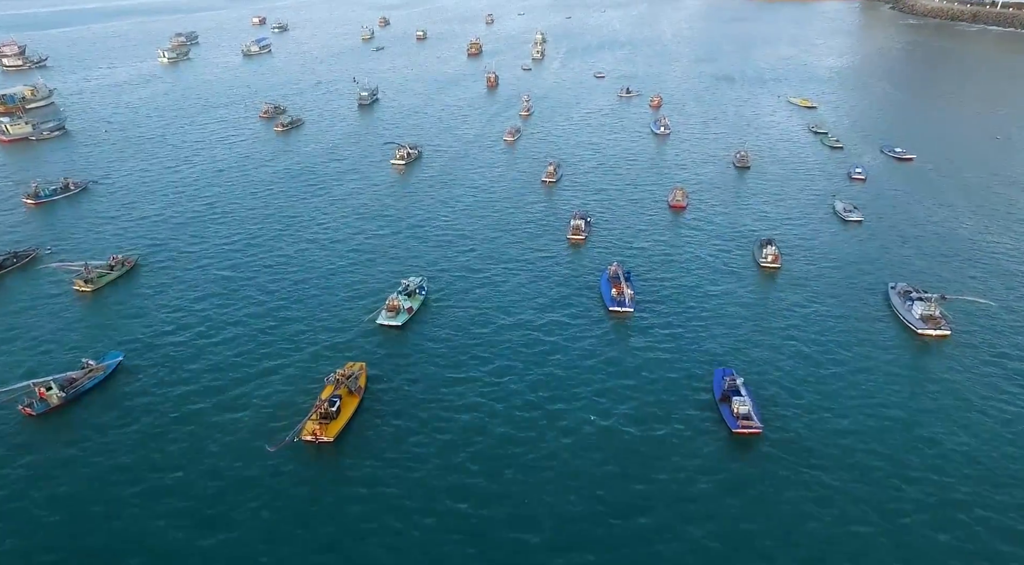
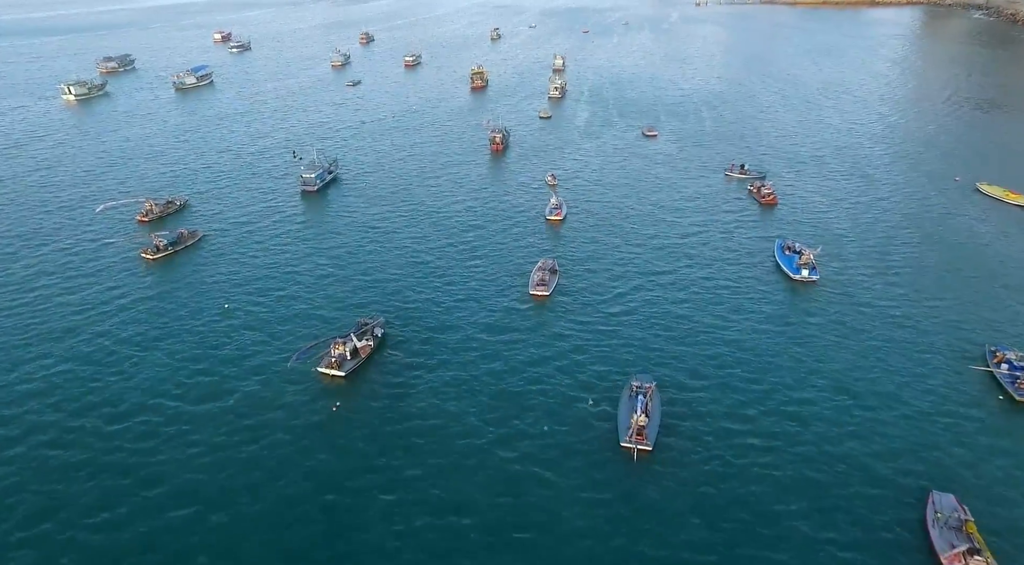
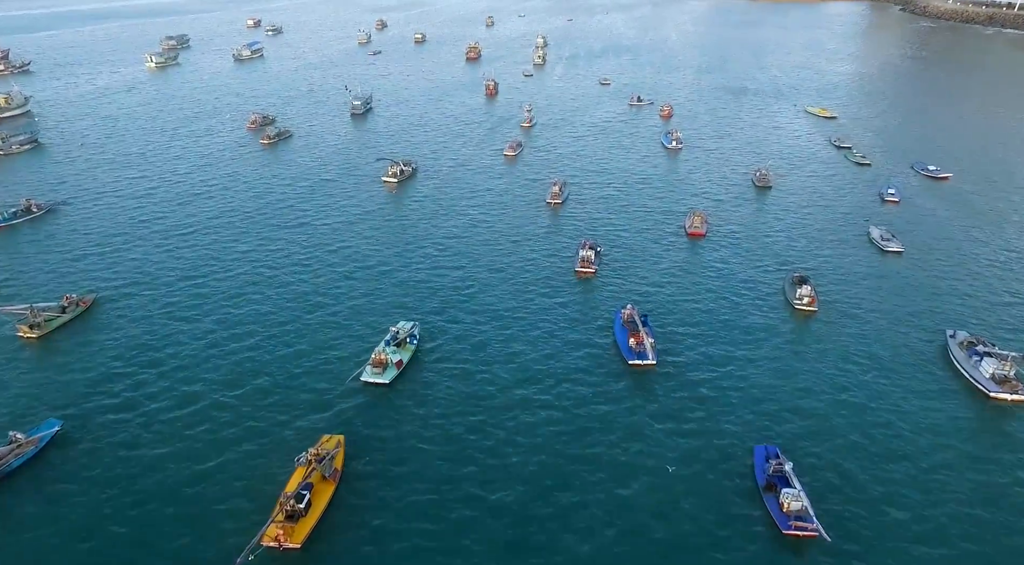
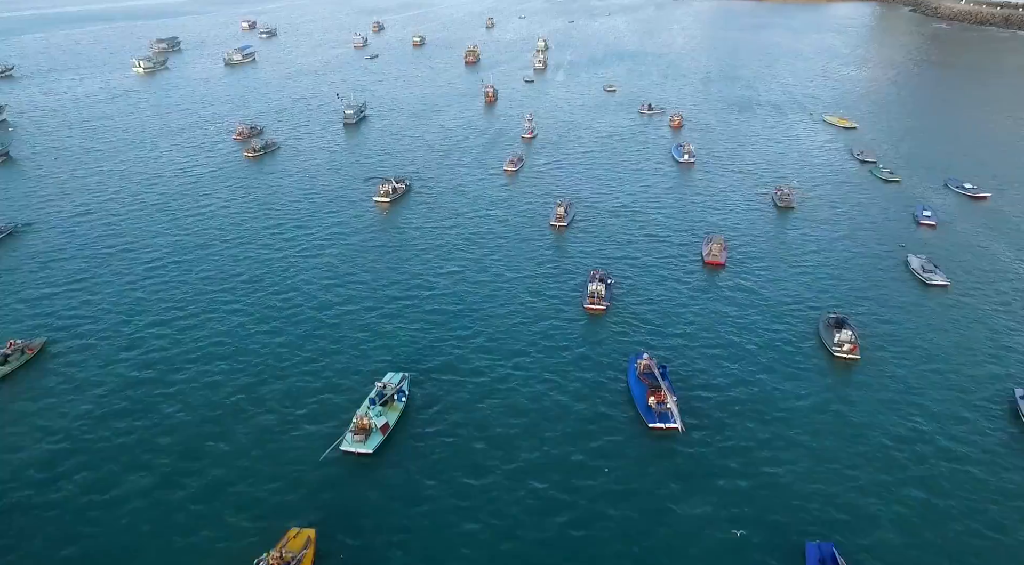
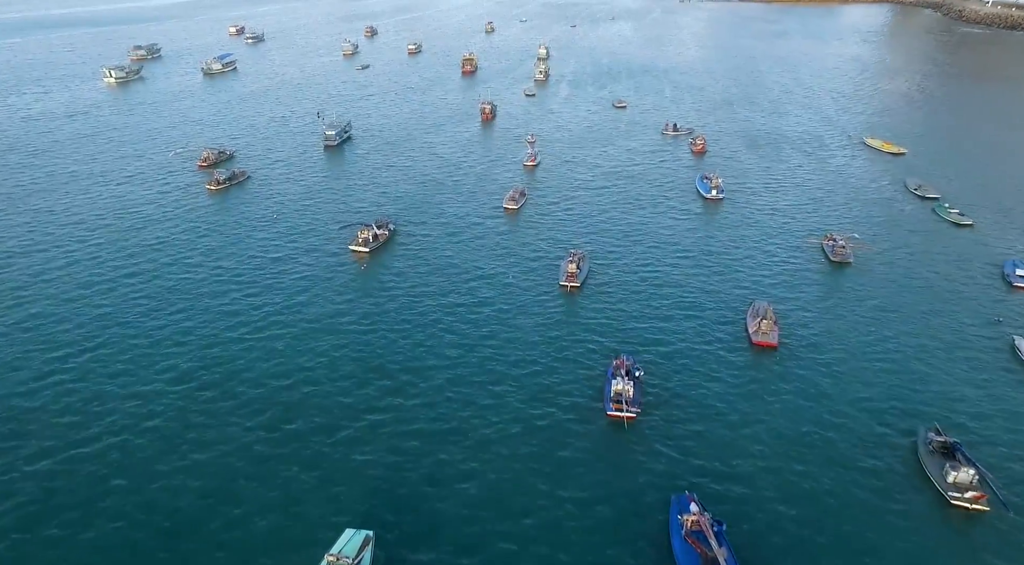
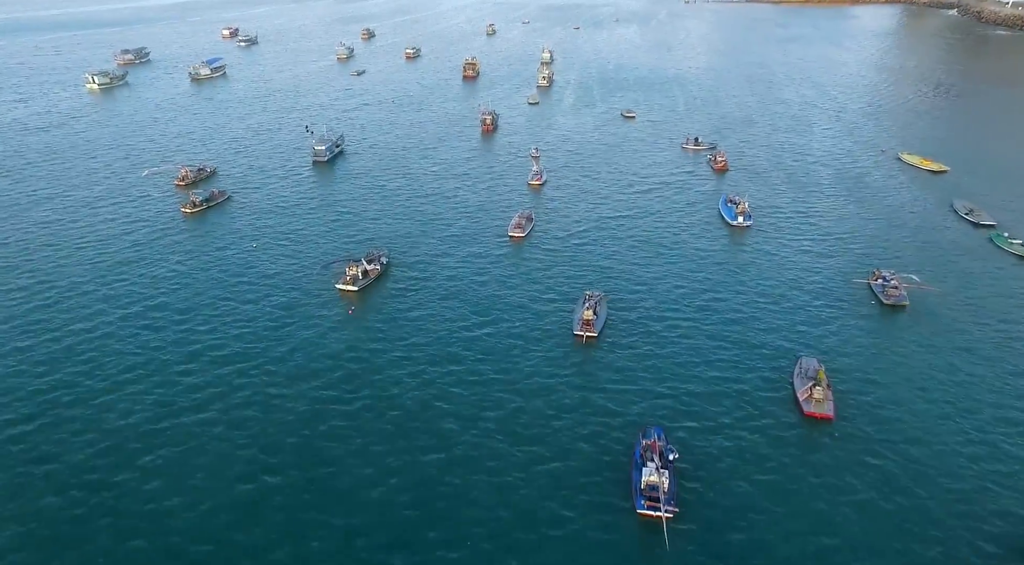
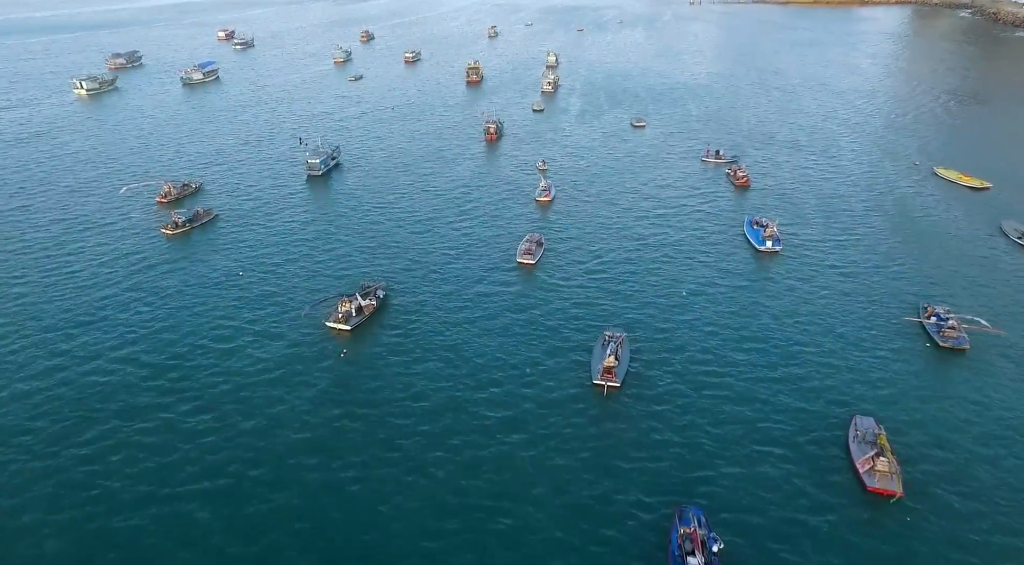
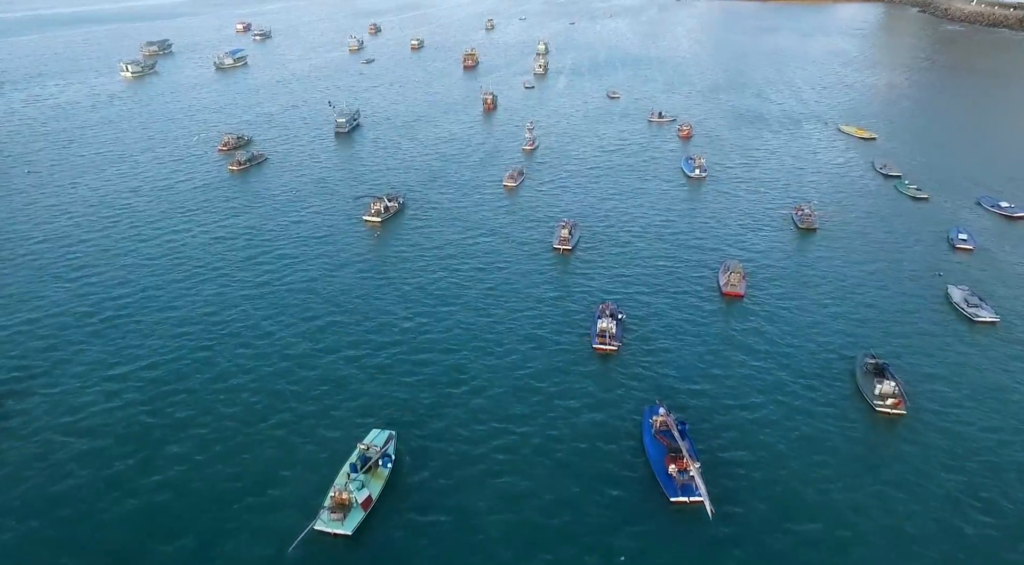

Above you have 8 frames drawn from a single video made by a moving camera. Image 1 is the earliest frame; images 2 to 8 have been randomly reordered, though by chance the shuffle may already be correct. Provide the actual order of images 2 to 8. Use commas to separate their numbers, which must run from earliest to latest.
3, 4, 8, 5, 6, 7, 2
